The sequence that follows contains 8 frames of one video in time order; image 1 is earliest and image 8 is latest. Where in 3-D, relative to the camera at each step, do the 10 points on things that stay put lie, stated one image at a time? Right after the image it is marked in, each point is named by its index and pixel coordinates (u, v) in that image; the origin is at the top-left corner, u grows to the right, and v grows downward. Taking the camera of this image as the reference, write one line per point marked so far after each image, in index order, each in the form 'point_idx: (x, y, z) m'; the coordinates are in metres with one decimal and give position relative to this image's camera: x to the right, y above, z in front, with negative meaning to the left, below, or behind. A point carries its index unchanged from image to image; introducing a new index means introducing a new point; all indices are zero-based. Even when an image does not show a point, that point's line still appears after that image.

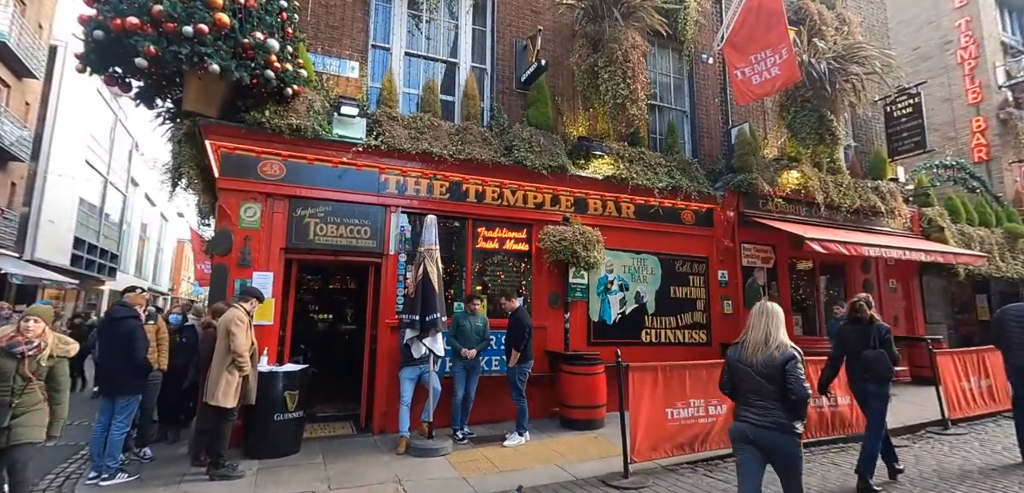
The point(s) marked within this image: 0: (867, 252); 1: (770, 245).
0: (+7.2, -0.1, +10.0) m
1: (+5.3, 0.0, +10.3) m
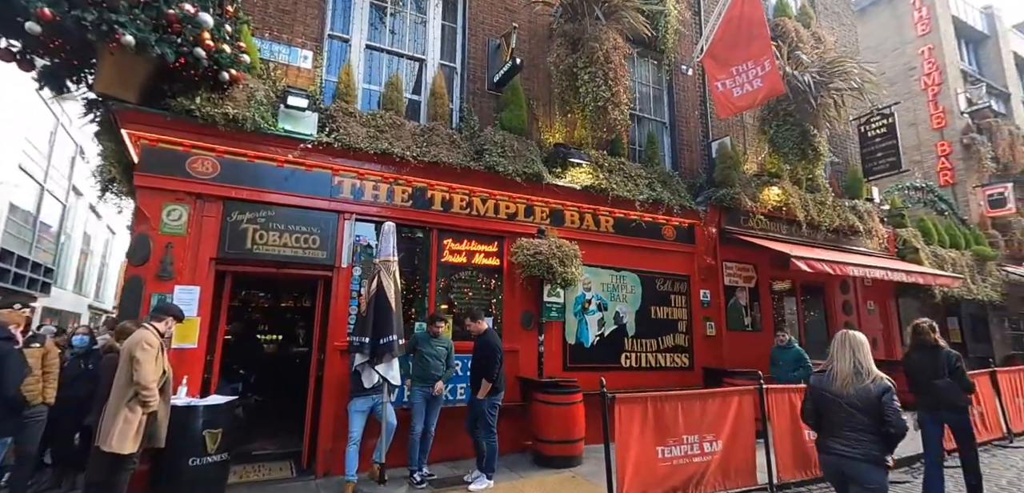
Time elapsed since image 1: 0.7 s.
0: (+6.6, -0.4, +9.6) m
1: (+4.7, -0.3, +9.9) m
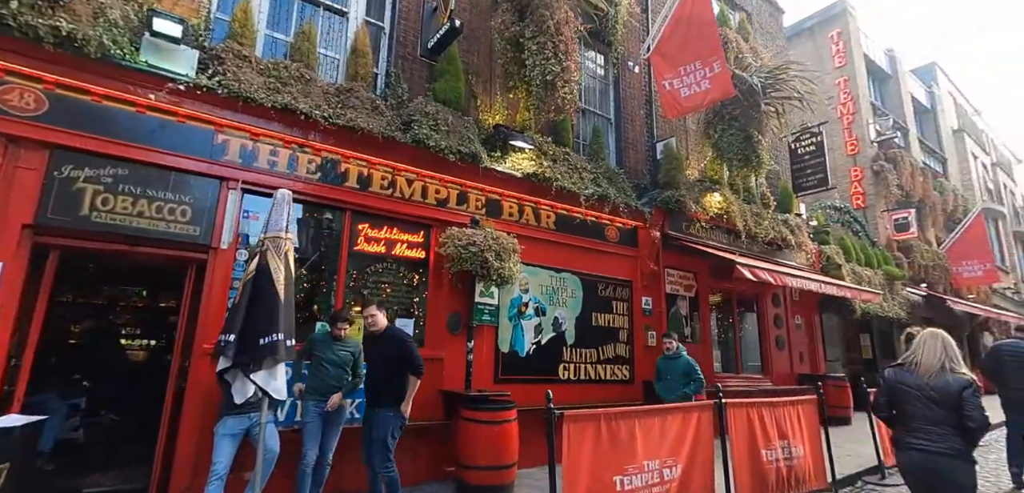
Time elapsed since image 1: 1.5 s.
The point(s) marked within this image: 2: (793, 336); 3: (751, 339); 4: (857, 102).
0: (+5.3, -0.7, +9.5) m
1: (+3.4, -0.5, +9.5) m
2: (+6.5, -2.1, +11.5) m
3: (+5.2, -2.0, +10.7) m
4: (+11.7, +4.9, +16.8) m
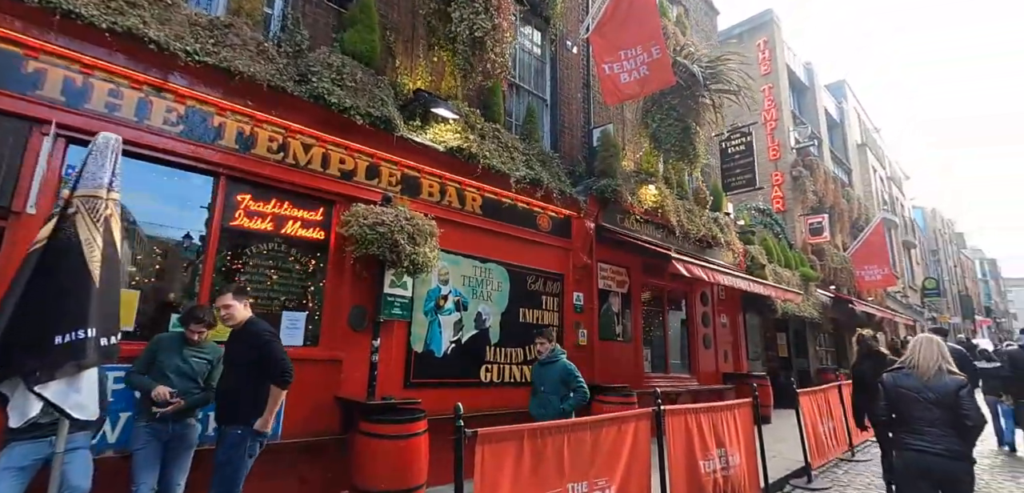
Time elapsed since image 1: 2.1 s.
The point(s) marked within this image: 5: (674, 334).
0: (+3.9, -0.6, +9.3) m
1: (+2.0, -0.4, +9.0) m
2: (+4.8, -2.0, +11.5) m
3: (+3.5, -1.9, +10.5) m
4: (+9.4, +4.8, +17.4) m
5: (+3.4, -1.8, +10.4) m
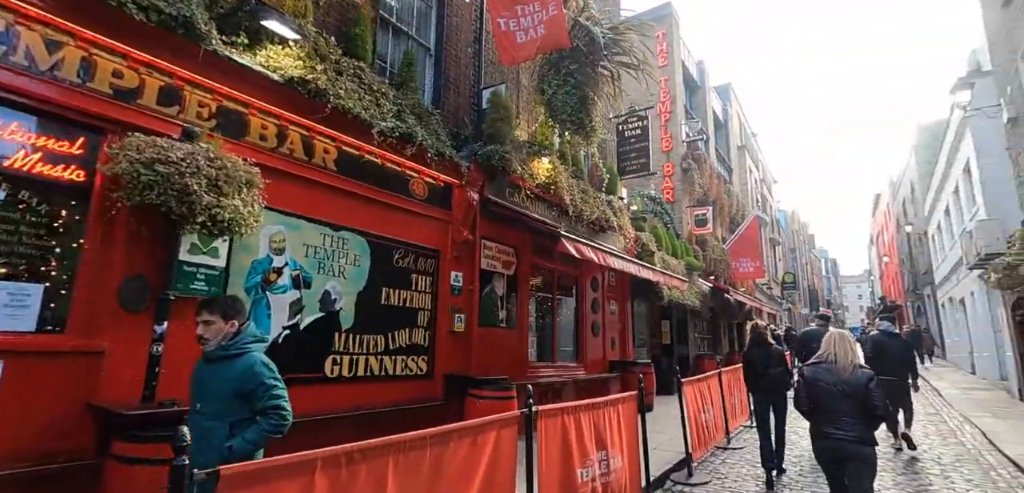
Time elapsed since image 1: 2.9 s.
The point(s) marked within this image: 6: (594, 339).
0: (+1.7, -0.3, +8.8) m
1: (0.0, 0.0, +8.2) m
2: (+2.1, -1.7, +11.2) m
3: (+1.1, -1.6, +10.0) m
4: (+5.8, +5.2, +17.8) m
5: (+1.0, -1.5, +9.8) m
6: (+1.7, -2.0, +10.6) m
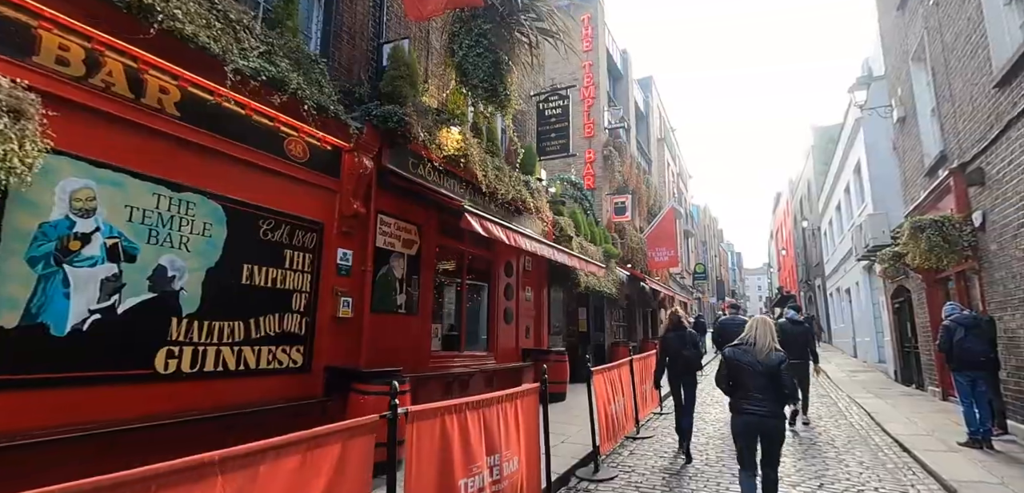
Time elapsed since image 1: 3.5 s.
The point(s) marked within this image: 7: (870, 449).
0: (+0.2, 0.0, +8.3) m
1: (-1.4, +0.3, +7.4) m
2: (+0.2, -1.3, +10.7) m
3: (-0.6, -1.2, +9.4) m
4: (+3.0, +5.6, +17.6) m
5: (-0.7, -1.1, +9.2) m
6: (-0.1, -1.6, +10.0) m
7: (+5.1, -2.9, +7.1) m
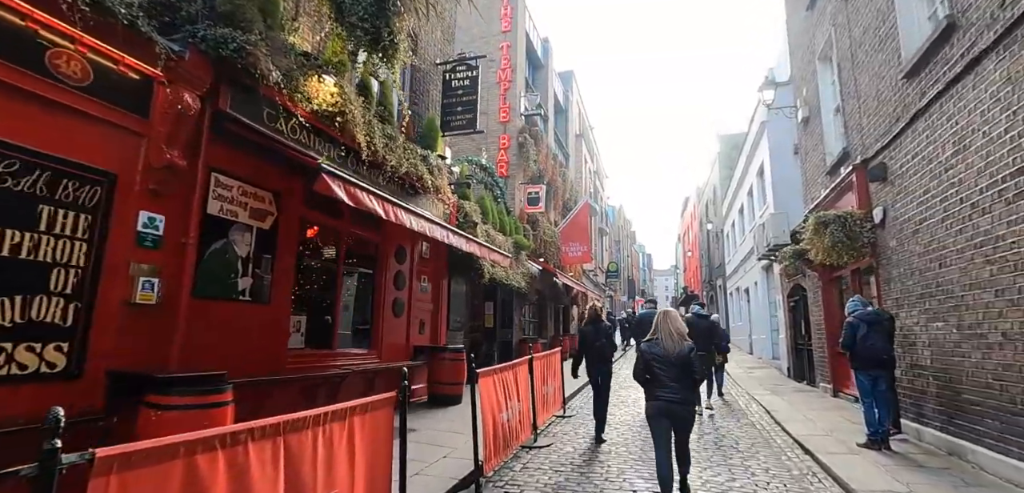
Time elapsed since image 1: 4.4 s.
0: (-1.4, +0.3, +7.0) m
1: (-2.9, +0.7, +5.9) m
2: (-1.8, -1.0, +9.4) m
3: (-2.4, -0.9, +8.0) m
4: (+0.1, +5.9, +16.7) m
5: (-2.5, -0.8, +7.8) m
6: (-2.1, -1.3, +8.8) m
7: (+3.5, -2.8, +6.7) m
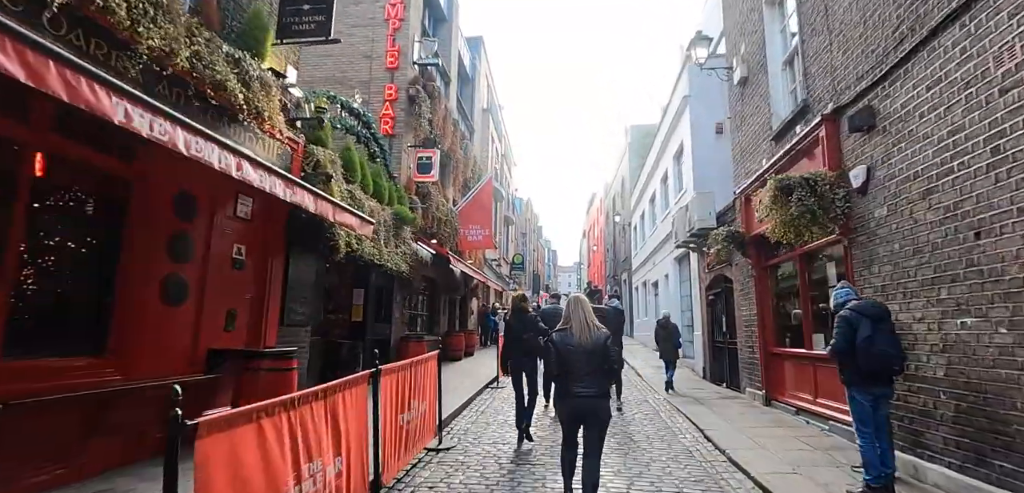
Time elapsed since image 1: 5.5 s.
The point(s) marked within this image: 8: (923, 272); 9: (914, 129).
0: (-2.8, +0.9, +3.9) m
1: (-4.0, +1.2, +2.6) m
2: (-3.7, -0.4, +6.2) m
3: (-4.0, -0.3, +4.7) m
4: (-2.9, +6.5, +13.6) m
5: (-4.0, -0.2, +4.5) m
6: (-3.8, -0.7, +5.5) m
7: (+2.1, -2.4, +4.5) m
8: (+4.0, -0.2, +4.8) m
9: (+4.0, +1.2, +5.0) m
